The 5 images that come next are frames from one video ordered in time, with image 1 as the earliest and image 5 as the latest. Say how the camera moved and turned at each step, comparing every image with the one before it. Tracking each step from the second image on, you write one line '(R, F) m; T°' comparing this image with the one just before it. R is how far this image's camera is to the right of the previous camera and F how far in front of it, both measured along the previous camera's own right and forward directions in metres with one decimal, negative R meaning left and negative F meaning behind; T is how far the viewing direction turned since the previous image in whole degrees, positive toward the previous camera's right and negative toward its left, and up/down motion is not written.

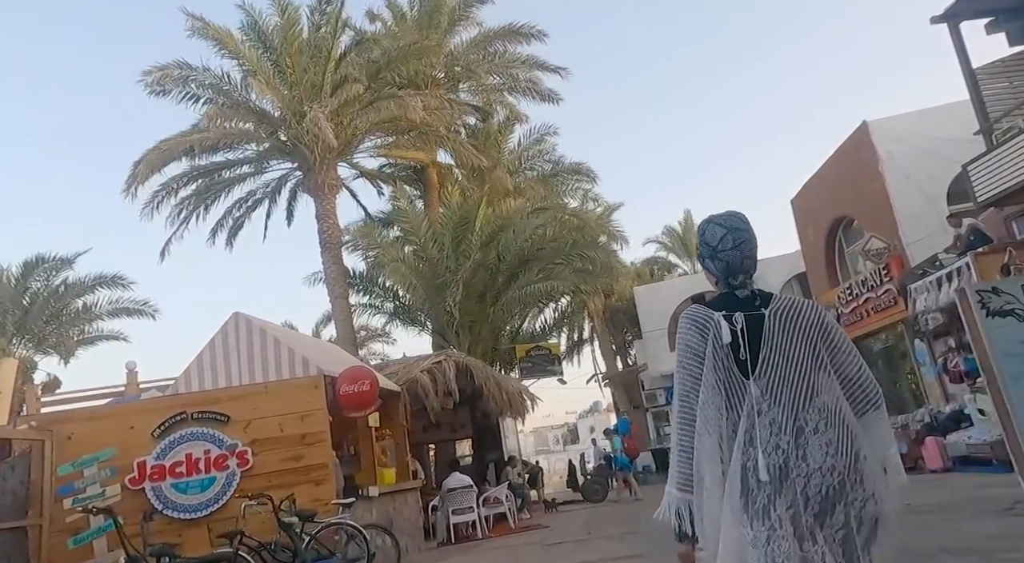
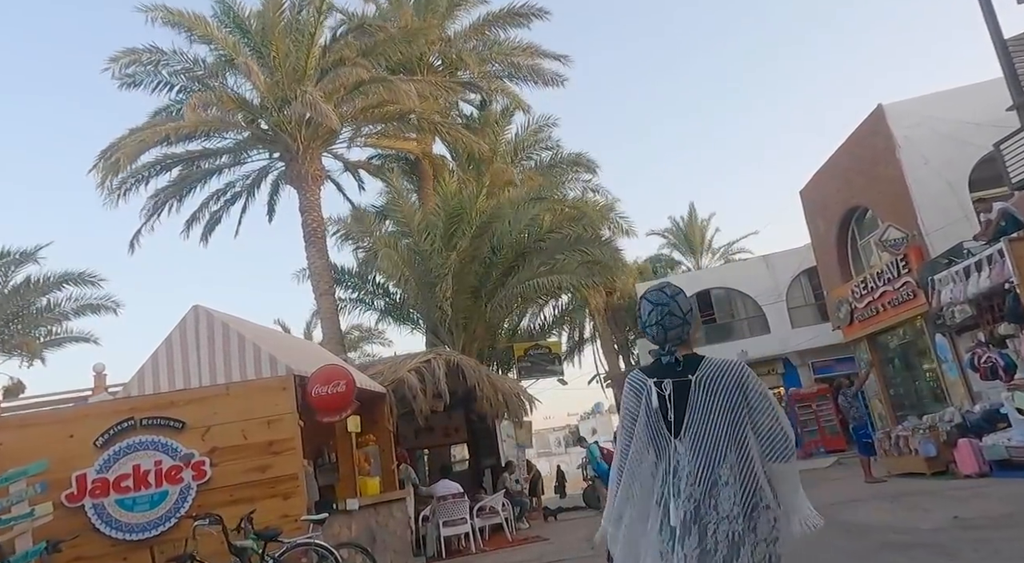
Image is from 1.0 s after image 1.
(+0.1, +0.9) m; 0°
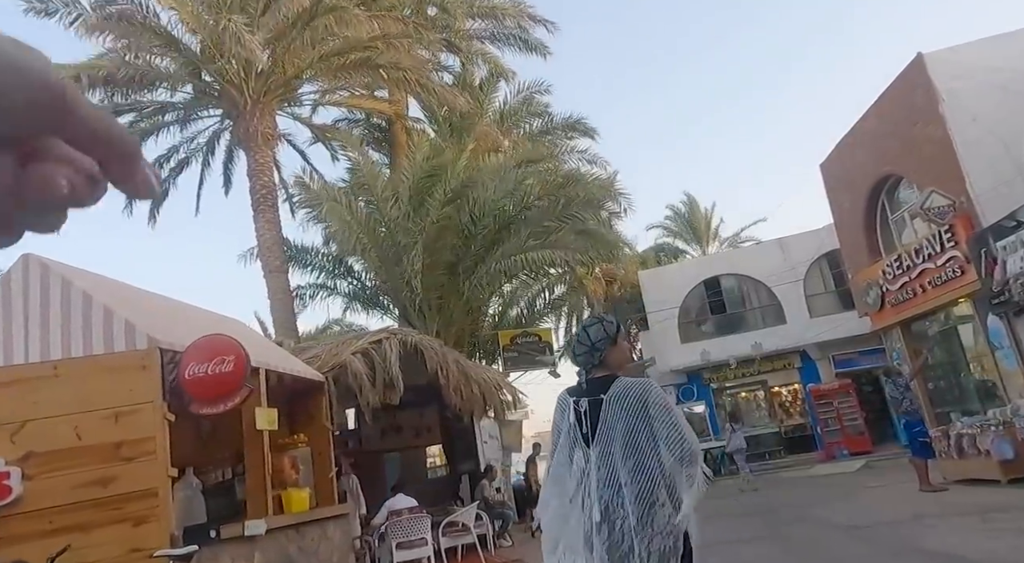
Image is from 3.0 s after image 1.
(+0.3, +2.1) m; 0°
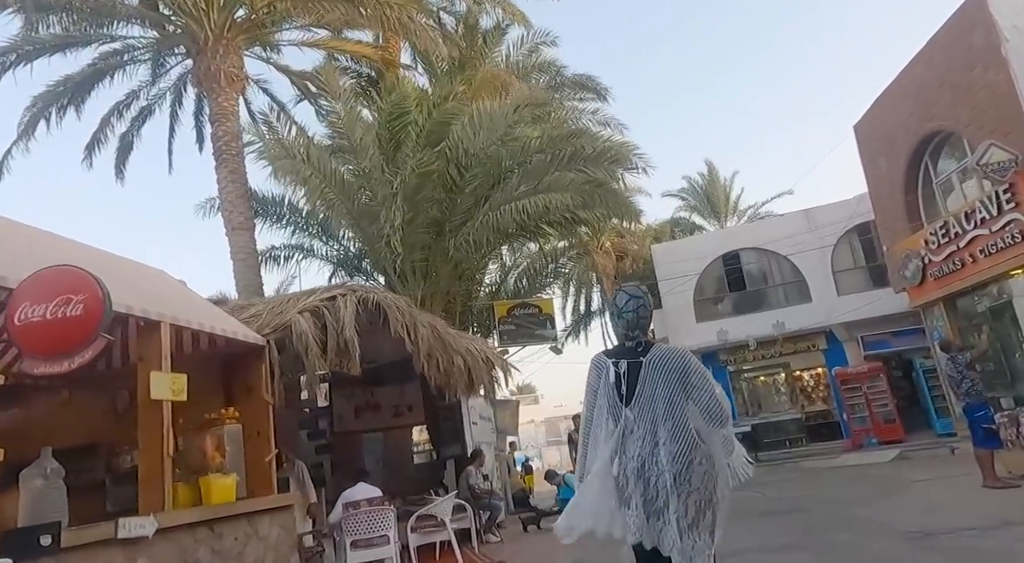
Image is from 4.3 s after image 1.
(+0.3, +1.5) m; -1°
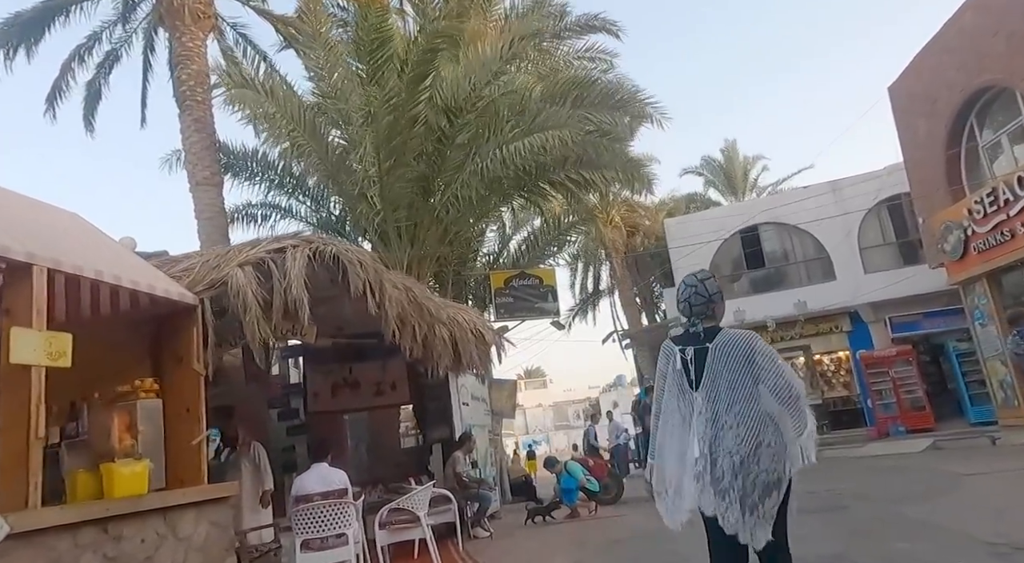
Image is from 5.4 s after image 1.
(+0.2, +1.2) m; -1°
